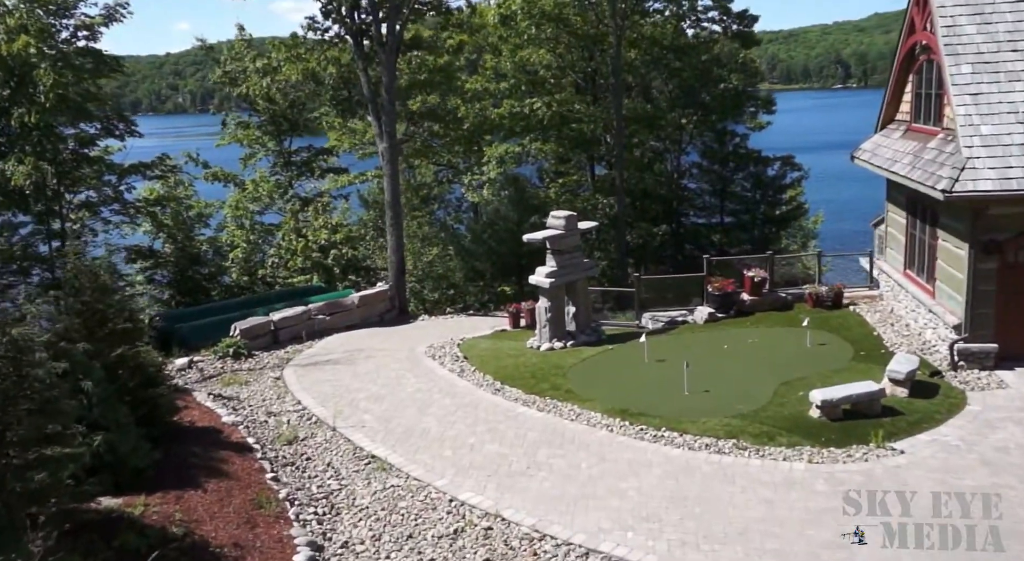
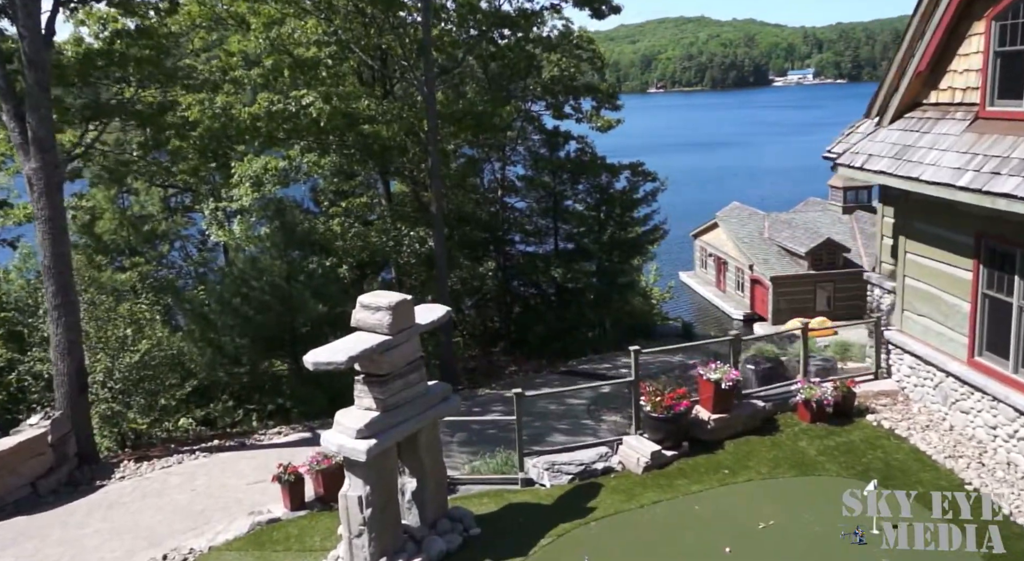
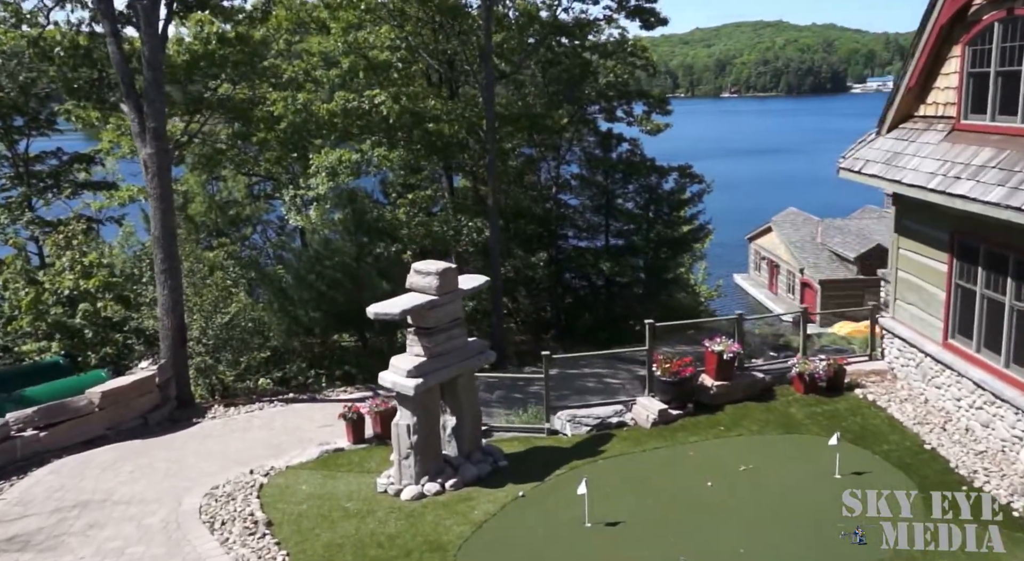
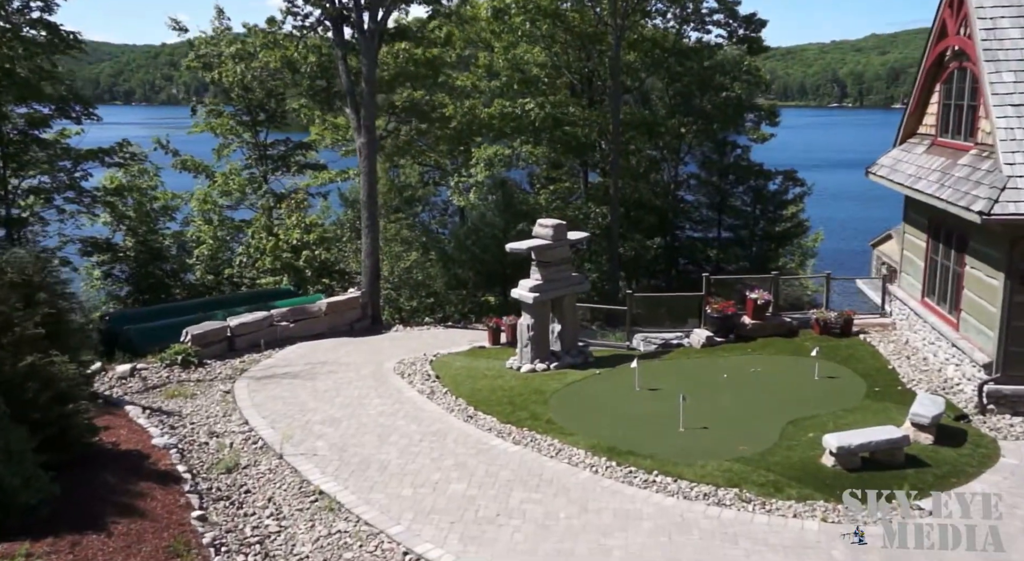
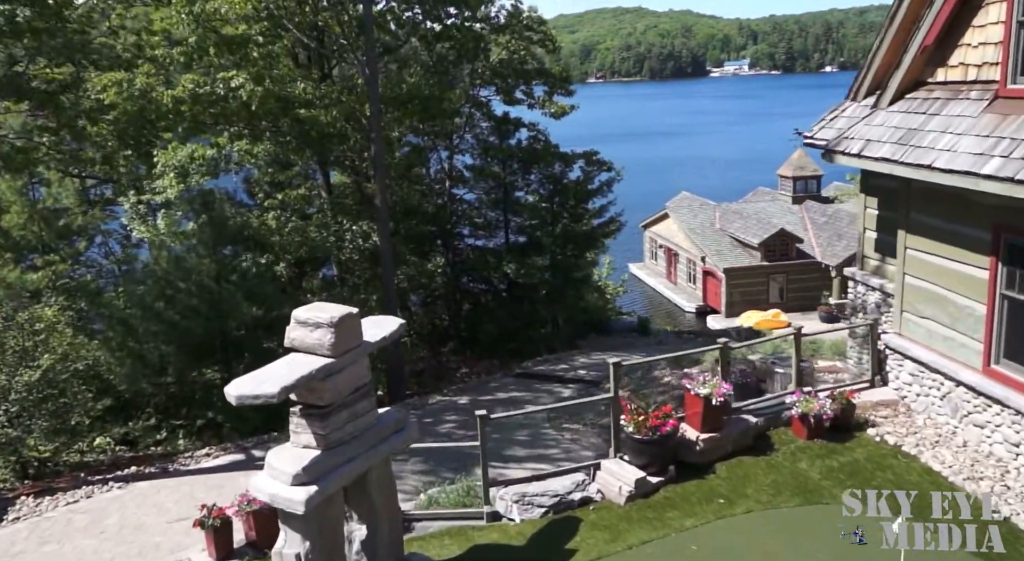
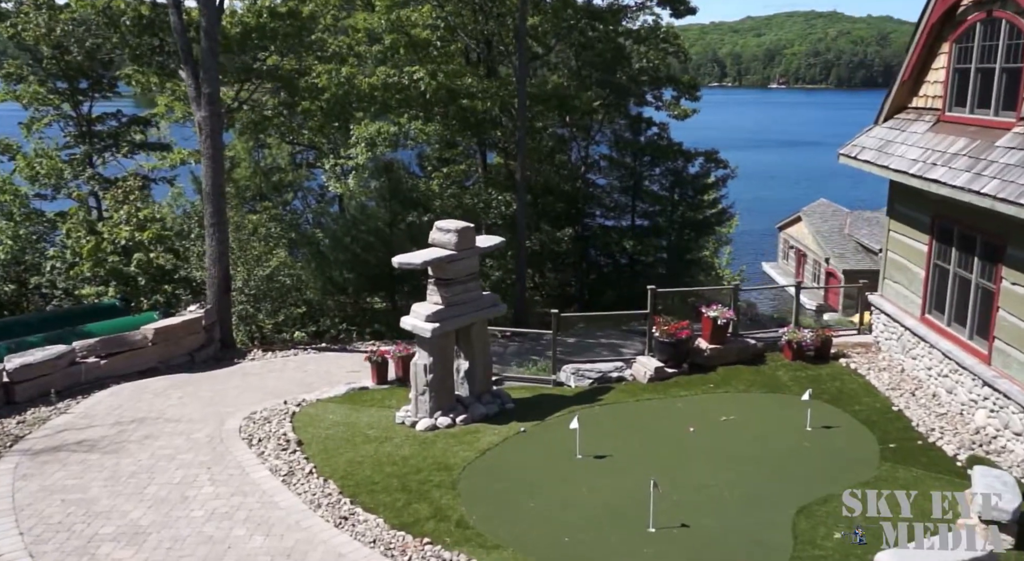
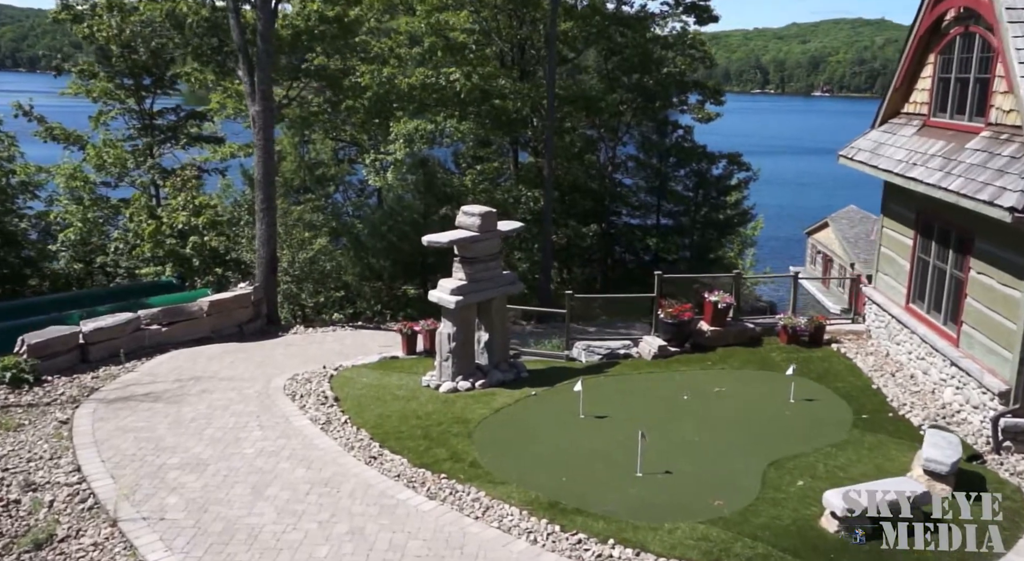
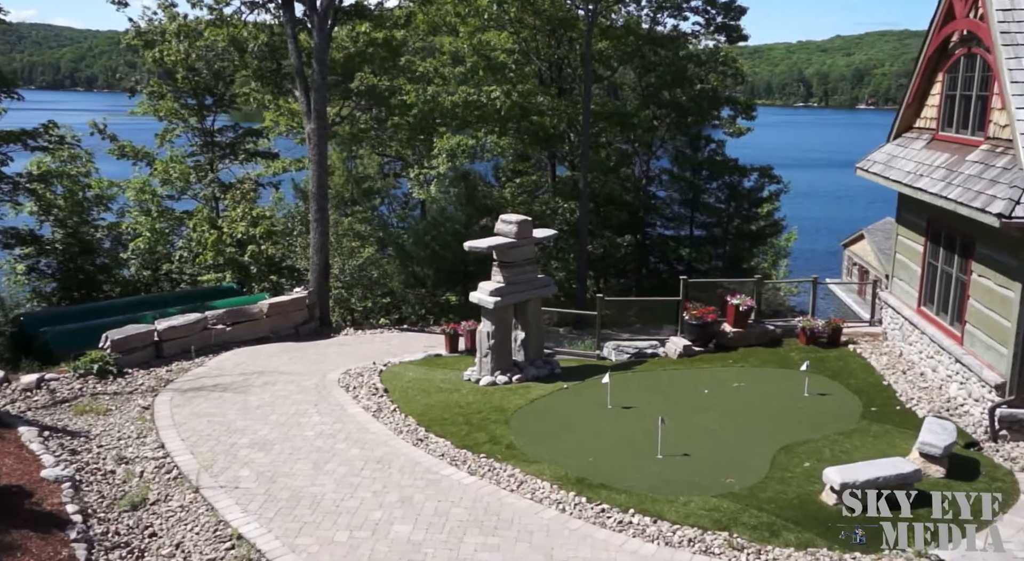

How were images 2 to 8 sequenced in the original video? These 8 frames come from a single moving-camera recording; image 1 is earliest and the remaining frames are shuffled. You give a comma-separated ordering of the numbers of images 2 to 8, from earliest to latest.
4, 8, 7, 6, 3, 2, 5
